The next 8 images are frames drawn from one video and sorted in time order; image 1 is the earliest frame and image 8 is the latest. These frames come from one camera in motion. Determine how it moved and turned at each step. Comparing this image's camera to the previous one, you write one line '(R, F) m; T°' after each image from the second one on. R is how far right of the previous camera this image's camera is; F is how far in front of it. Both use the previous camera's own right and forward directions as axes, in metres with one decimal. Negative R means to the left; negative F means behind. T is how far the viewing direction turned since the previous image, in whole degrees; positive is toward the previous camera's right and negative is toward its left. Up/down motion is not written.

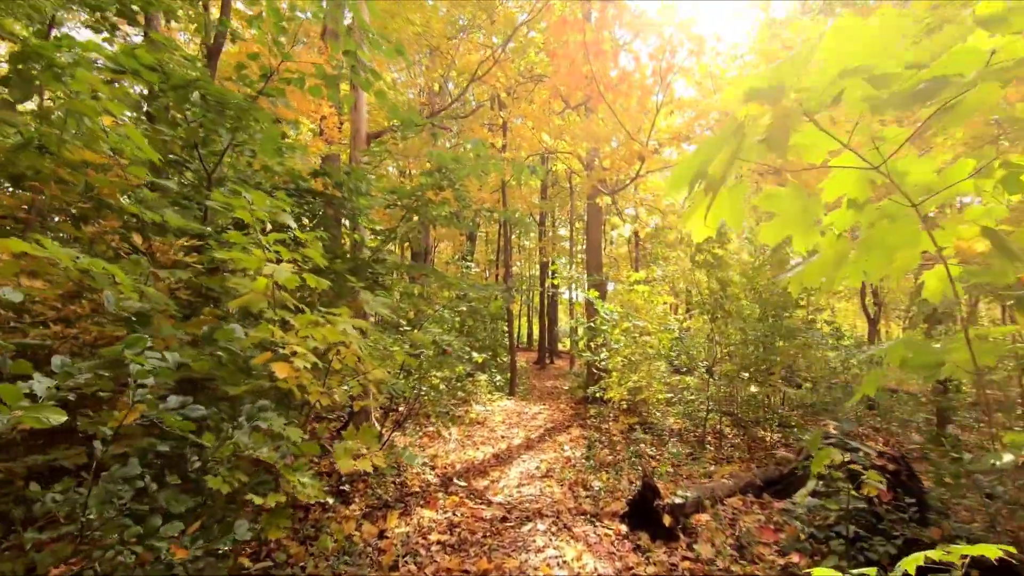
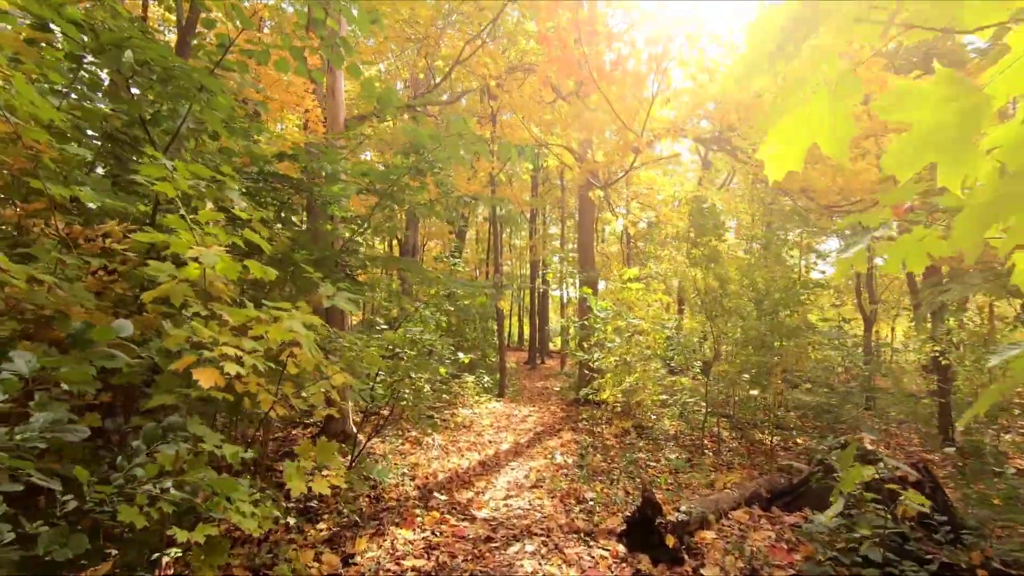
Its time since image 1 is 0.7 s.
(0.0, +0.3) m; +1°
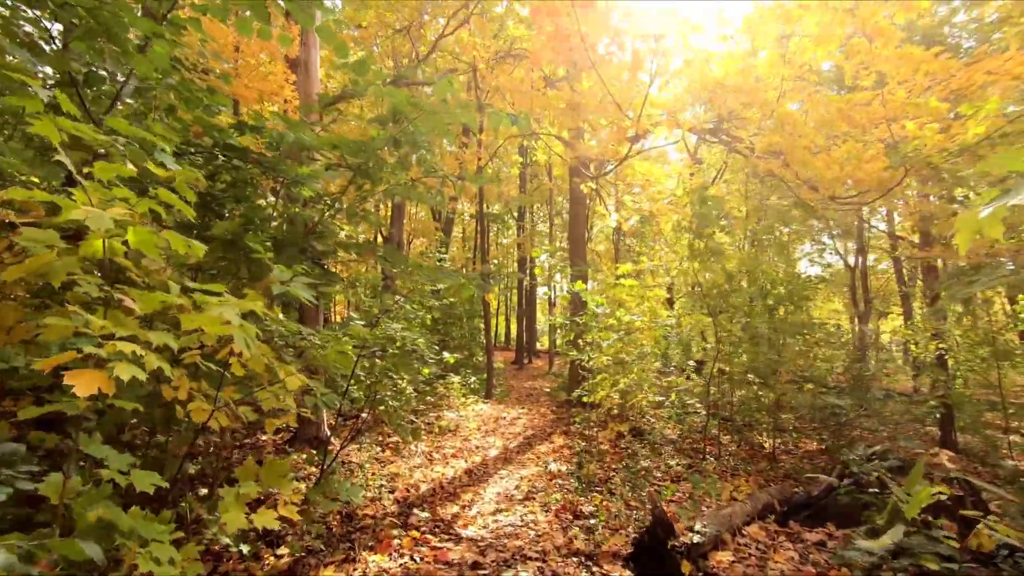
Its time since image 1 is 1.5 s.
(0.0, +0.4) m; +1°
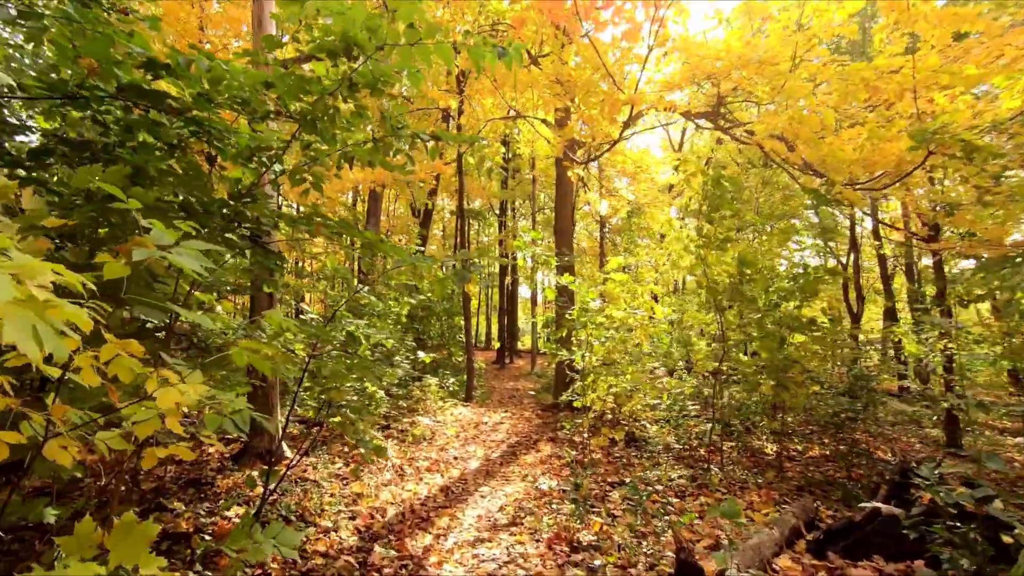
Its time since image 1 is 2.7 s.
(0.0, +0.6) m; +2°
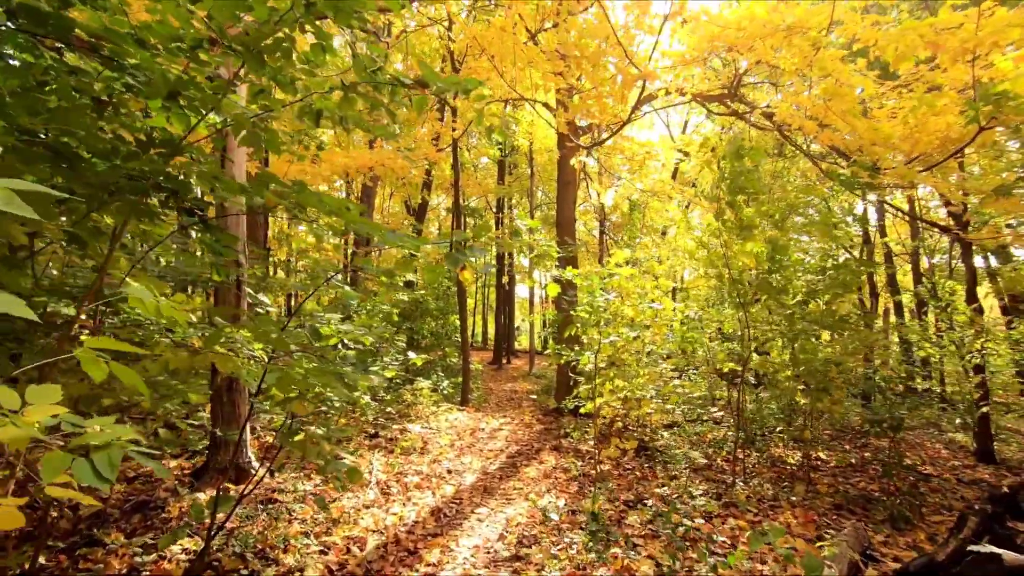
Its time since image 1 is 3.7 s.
(0.0, +0.5) m; 0°
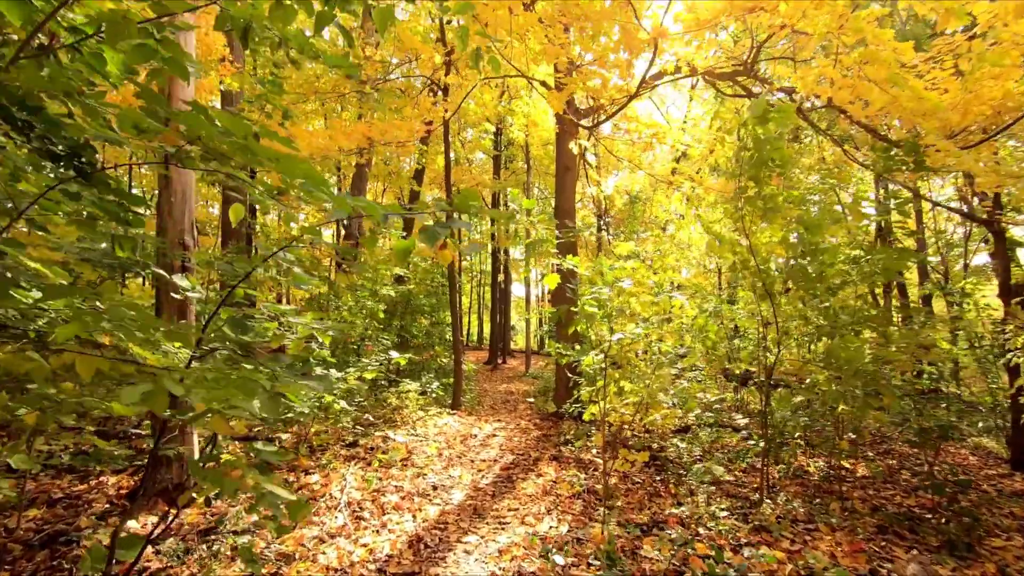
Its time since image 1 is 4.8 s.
(0.0, +0.5) m; 0°
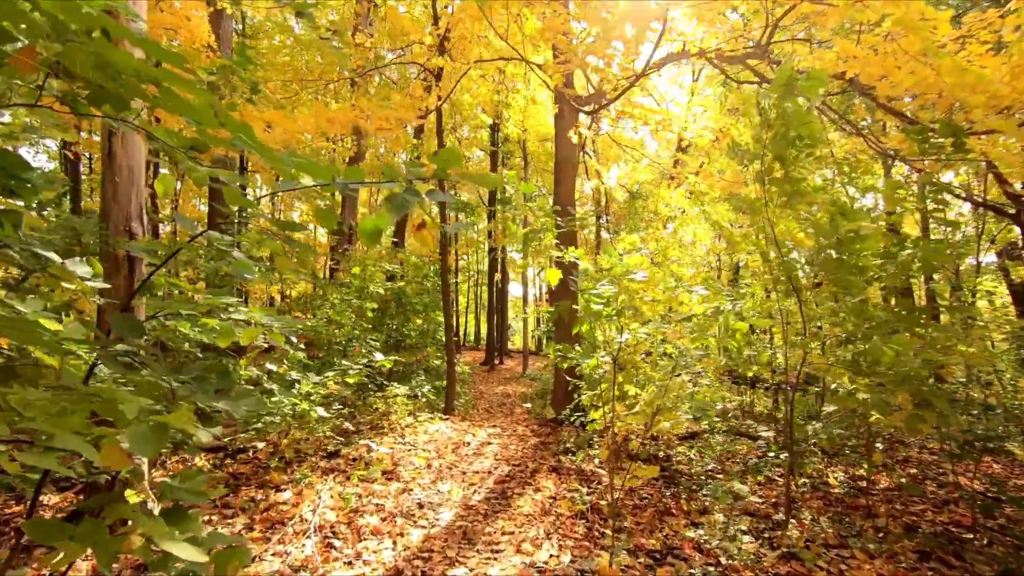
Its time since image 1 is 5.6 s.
(0.0, +0.4) m; 0°
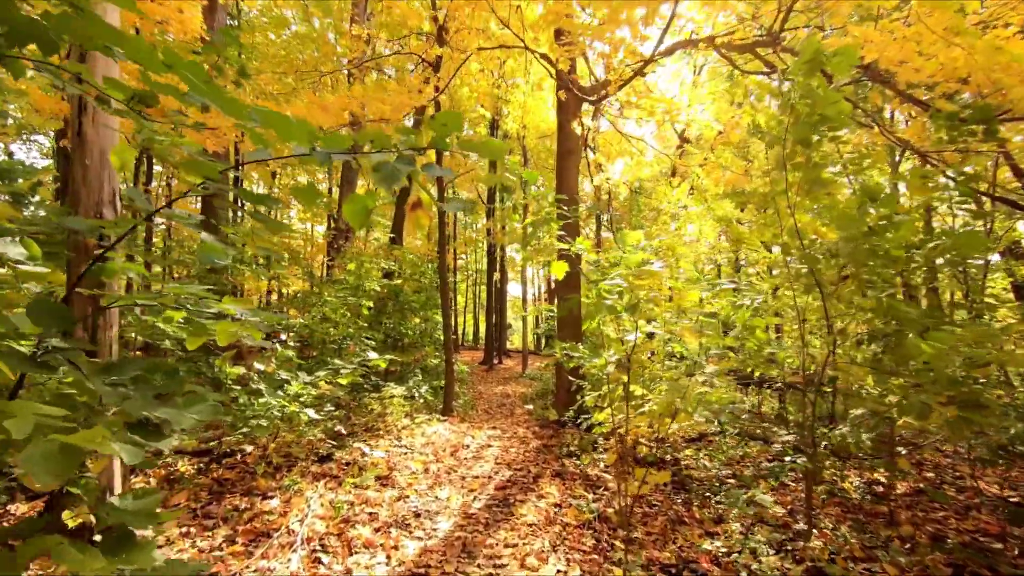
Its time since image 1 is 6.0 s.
(0.0, +0.2) m; 0°
